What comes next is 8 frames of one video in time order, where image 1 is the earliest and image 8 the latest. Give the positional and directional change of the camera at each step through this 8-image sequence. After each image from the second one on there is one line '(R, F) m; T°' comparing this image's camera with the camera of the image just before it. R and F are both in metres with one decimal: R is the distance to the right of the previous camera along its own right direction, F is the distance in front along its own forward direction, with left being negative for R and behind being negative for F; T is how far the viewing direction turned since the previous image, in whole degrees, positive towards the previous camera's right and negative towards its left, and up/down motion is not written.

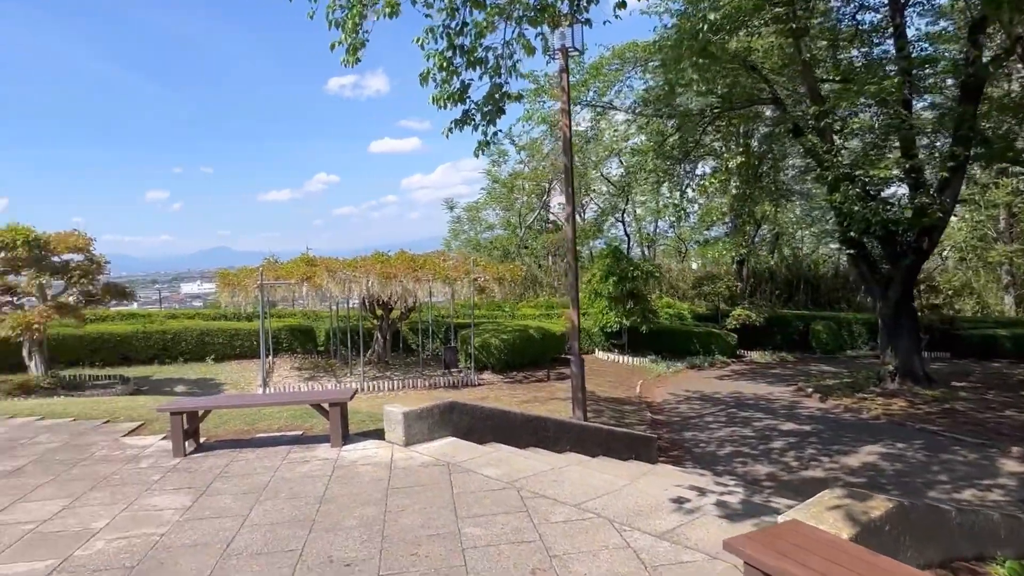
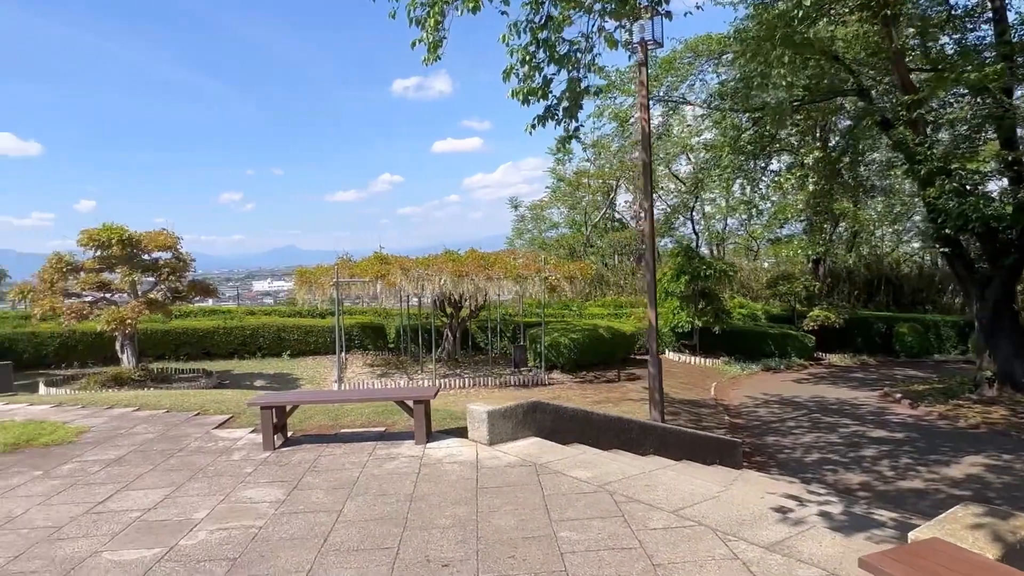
(-0.2, +0.1) m; -5°
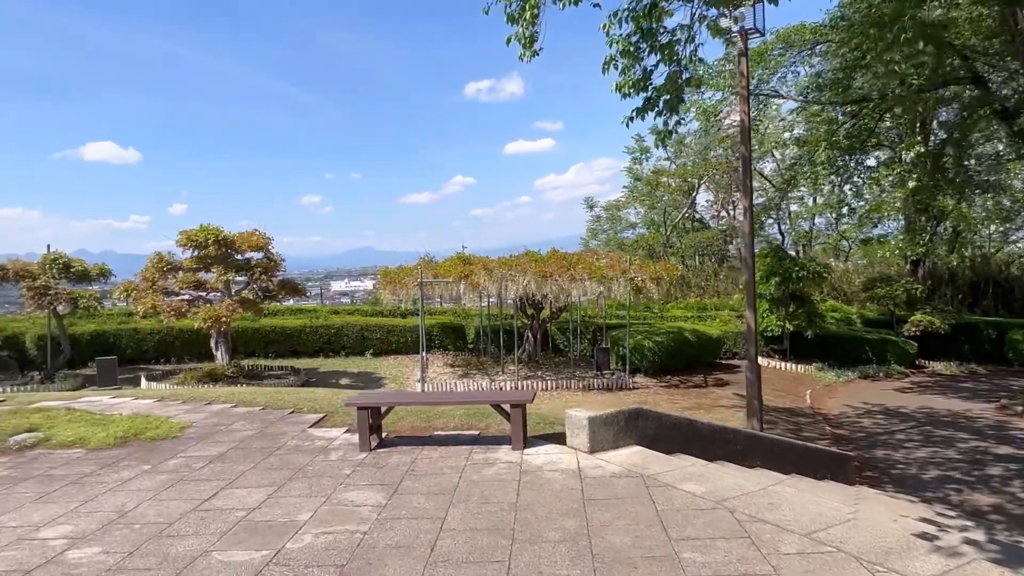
(-0.2, +0.2) m; -6°
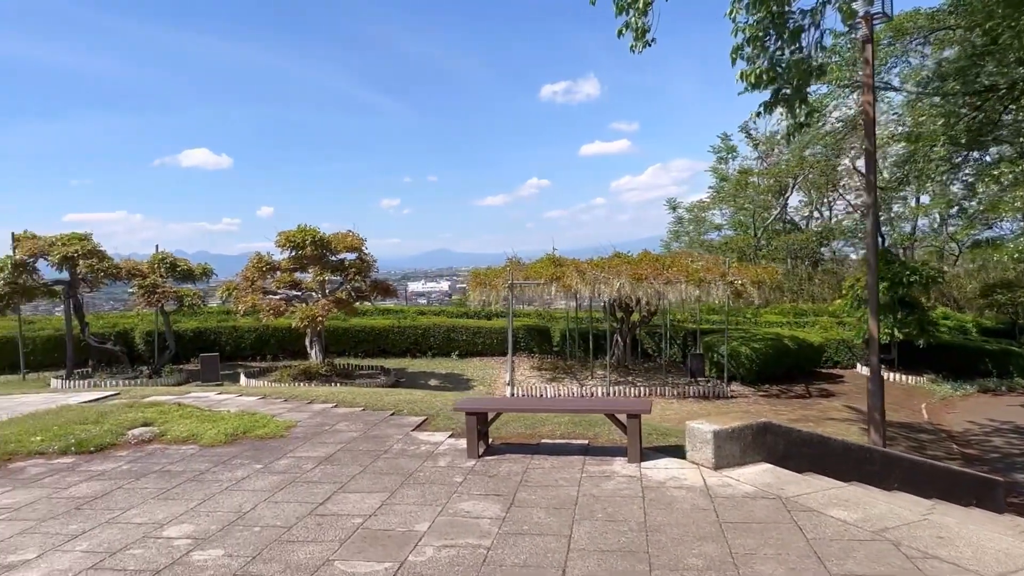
(-0.3, +0.2) m; -6°
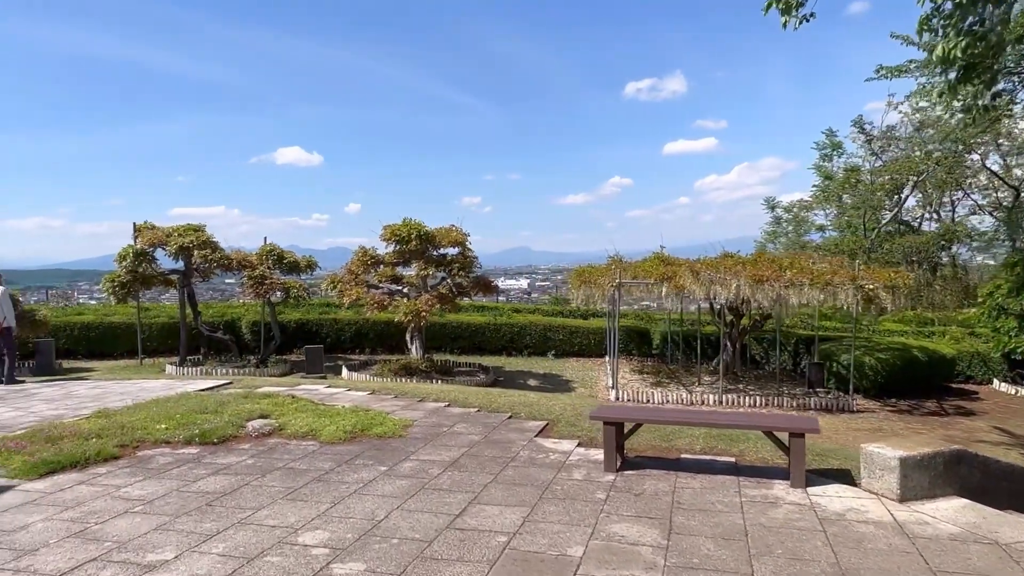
(-0.4, +0.3) m; -7°
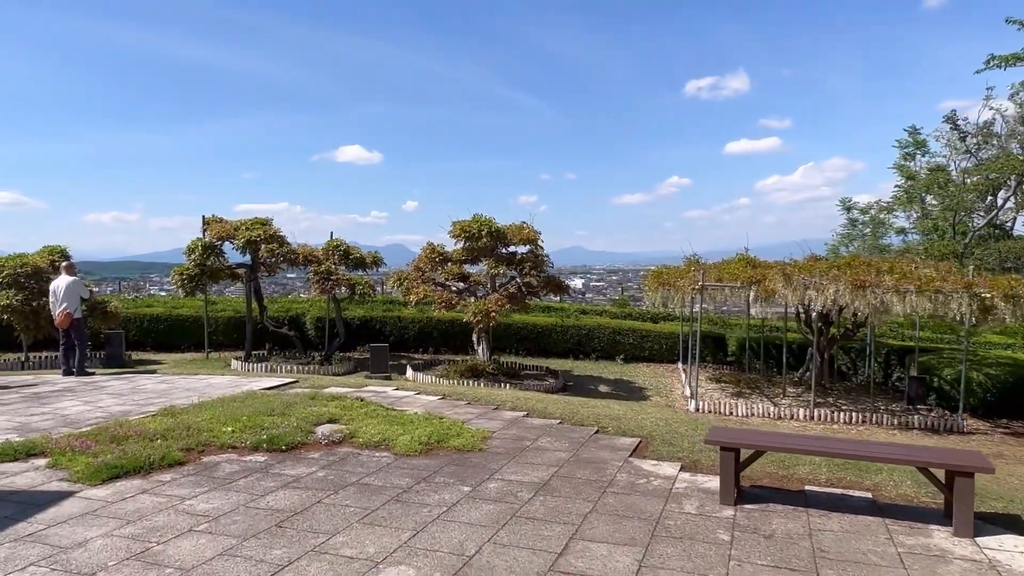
(-0.3, +0.5) m; -4°
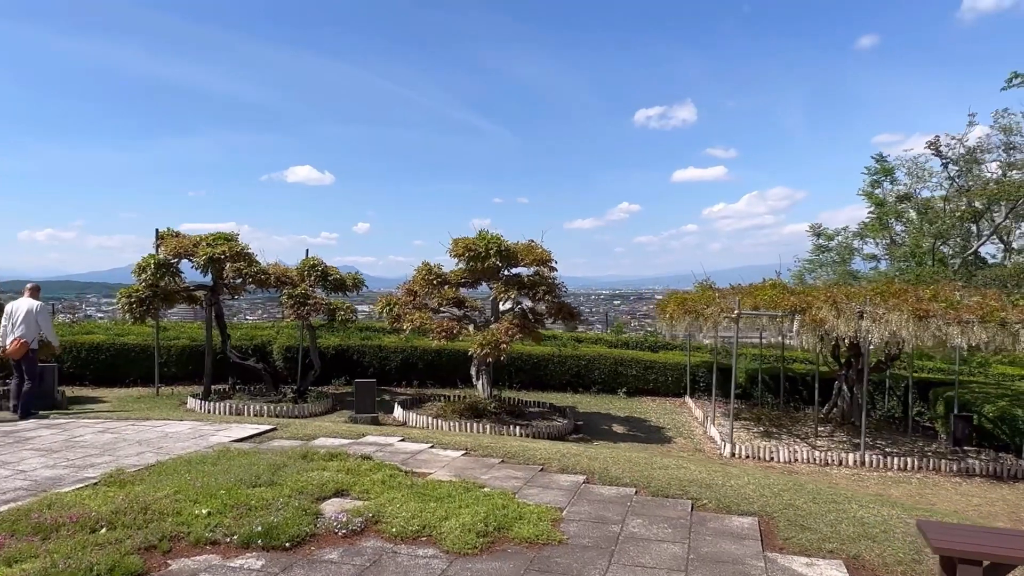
(-0.7, +1.2) m; +4°
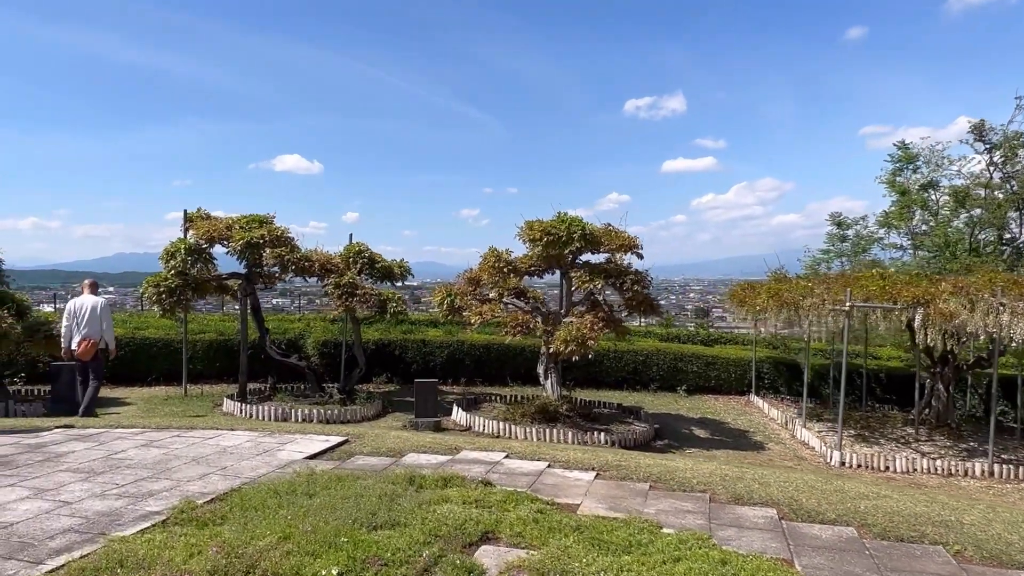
(-1.0, +1.0) m; +1°
